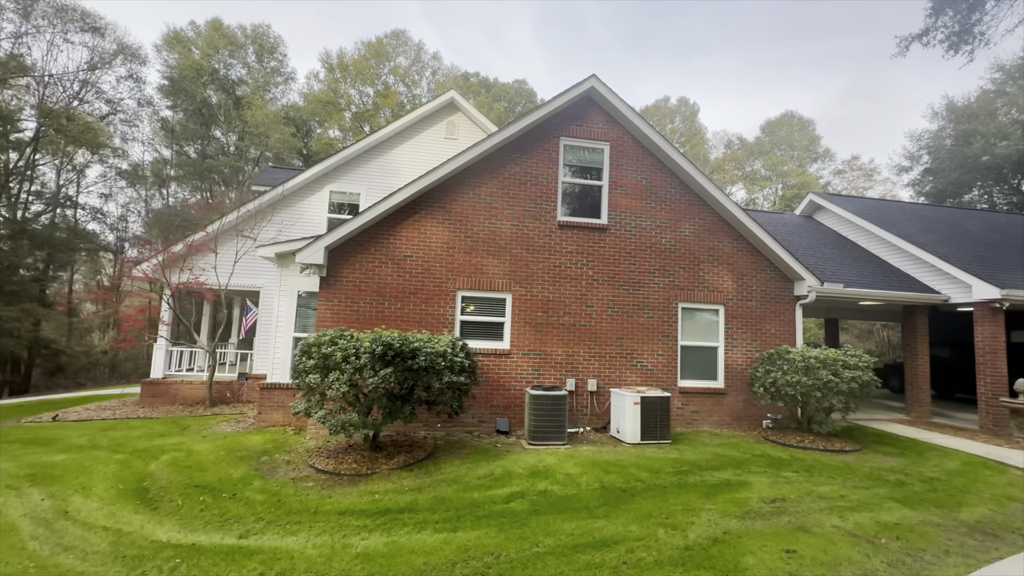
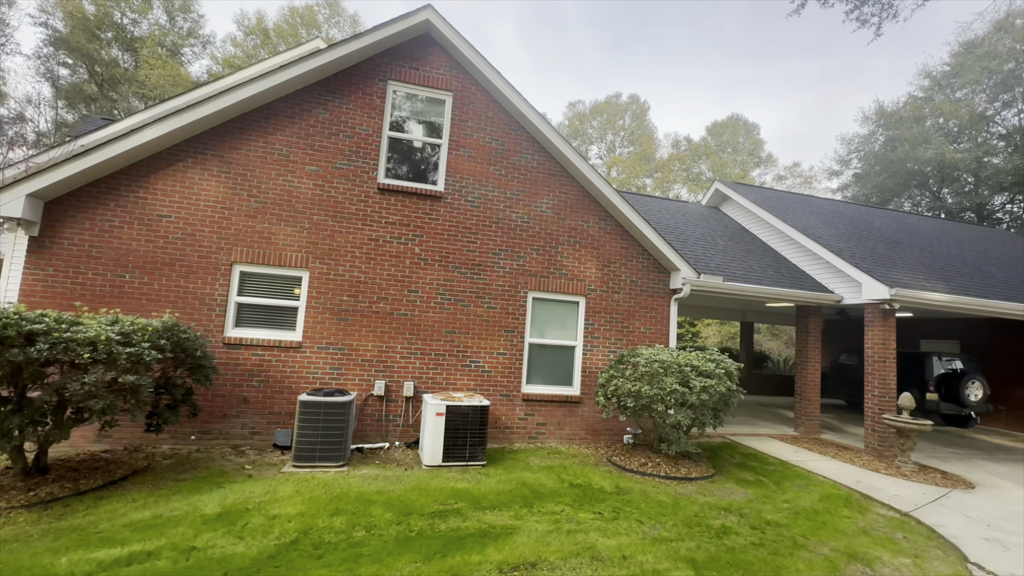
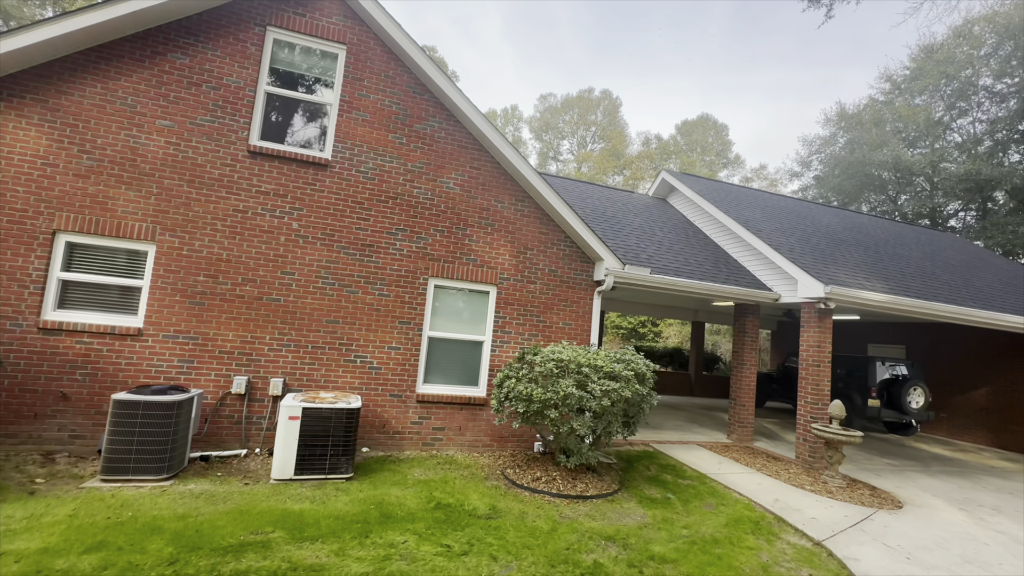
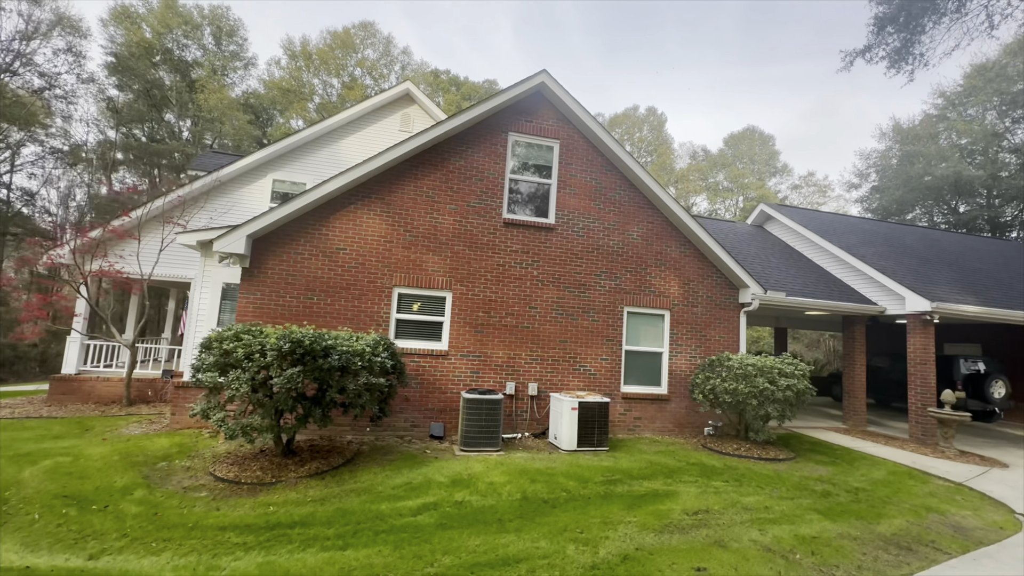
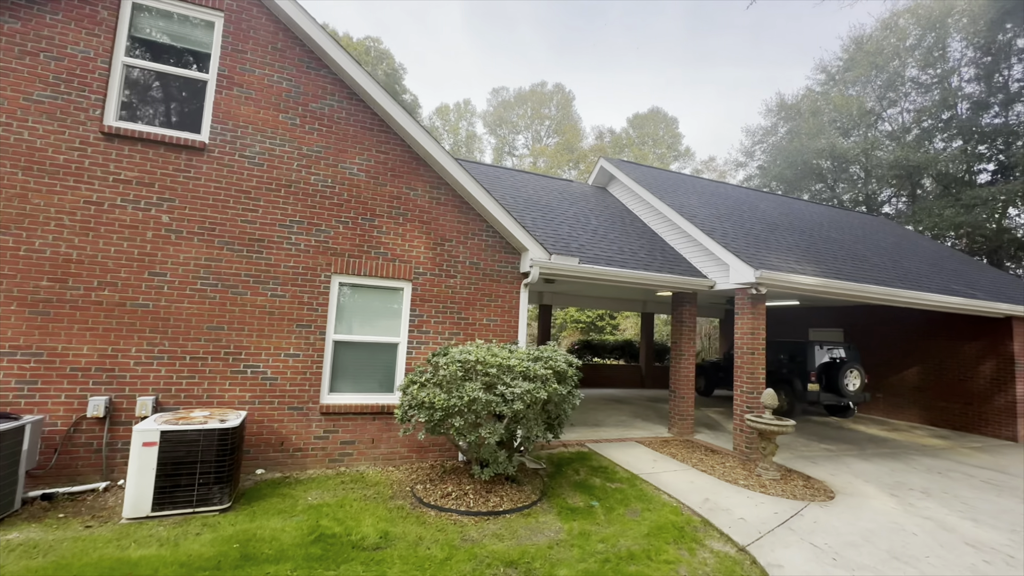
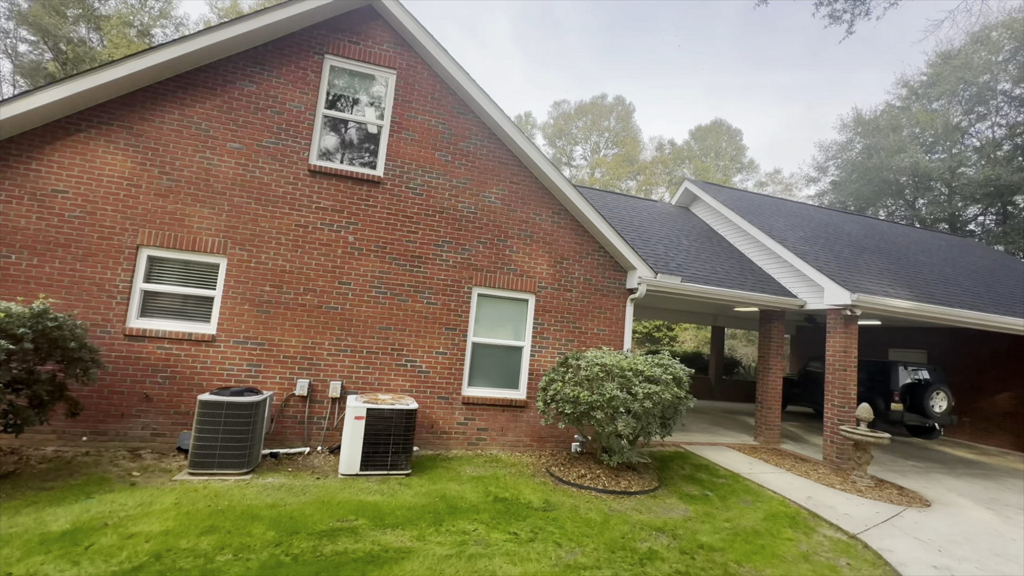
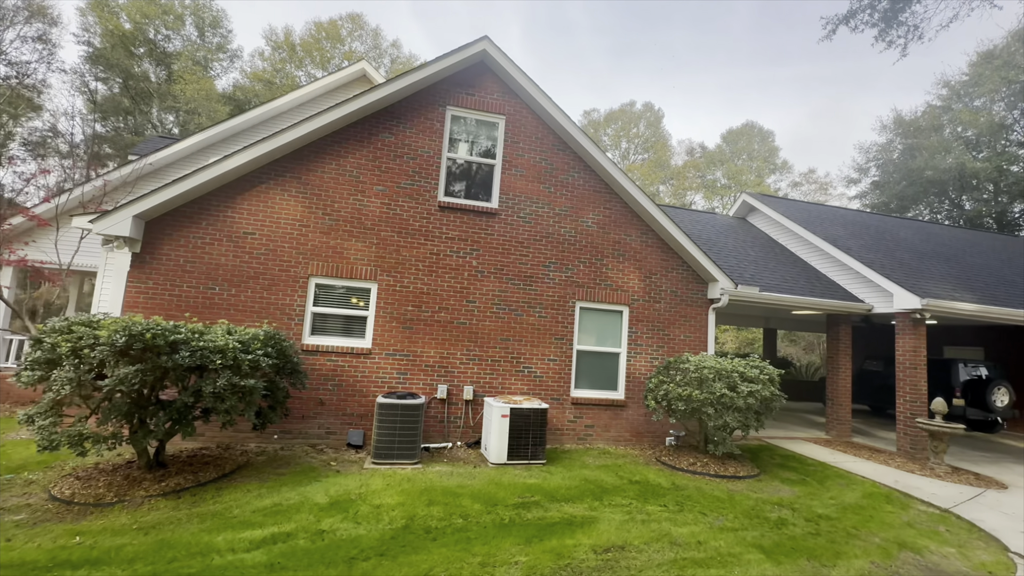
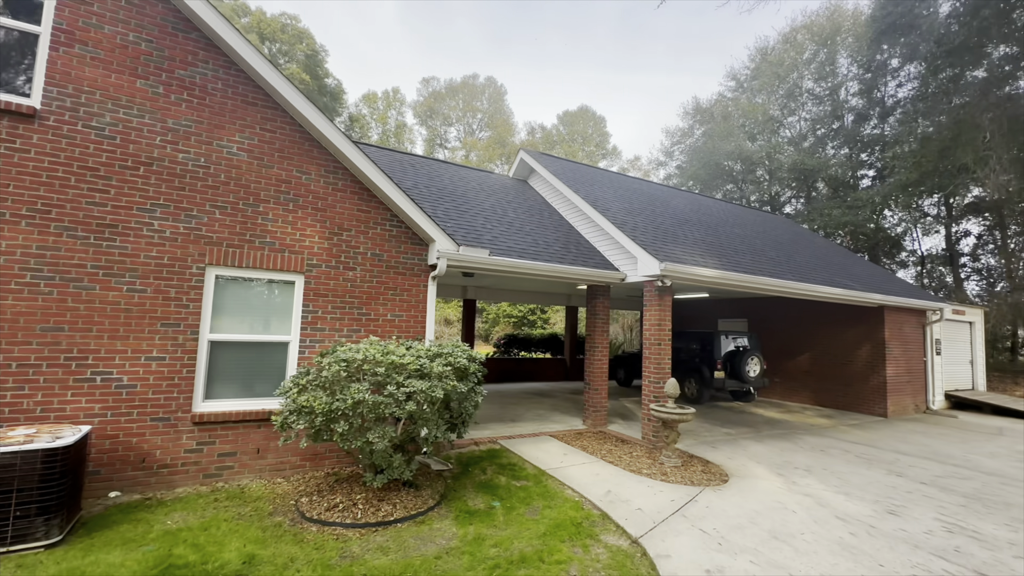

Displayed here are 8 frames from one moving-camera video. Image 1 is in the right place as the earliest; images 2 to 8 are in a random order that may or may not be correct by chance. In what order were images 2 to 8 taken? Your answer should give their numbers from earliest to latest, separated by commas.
4, 7, 2, 6, 3, 5, 8
